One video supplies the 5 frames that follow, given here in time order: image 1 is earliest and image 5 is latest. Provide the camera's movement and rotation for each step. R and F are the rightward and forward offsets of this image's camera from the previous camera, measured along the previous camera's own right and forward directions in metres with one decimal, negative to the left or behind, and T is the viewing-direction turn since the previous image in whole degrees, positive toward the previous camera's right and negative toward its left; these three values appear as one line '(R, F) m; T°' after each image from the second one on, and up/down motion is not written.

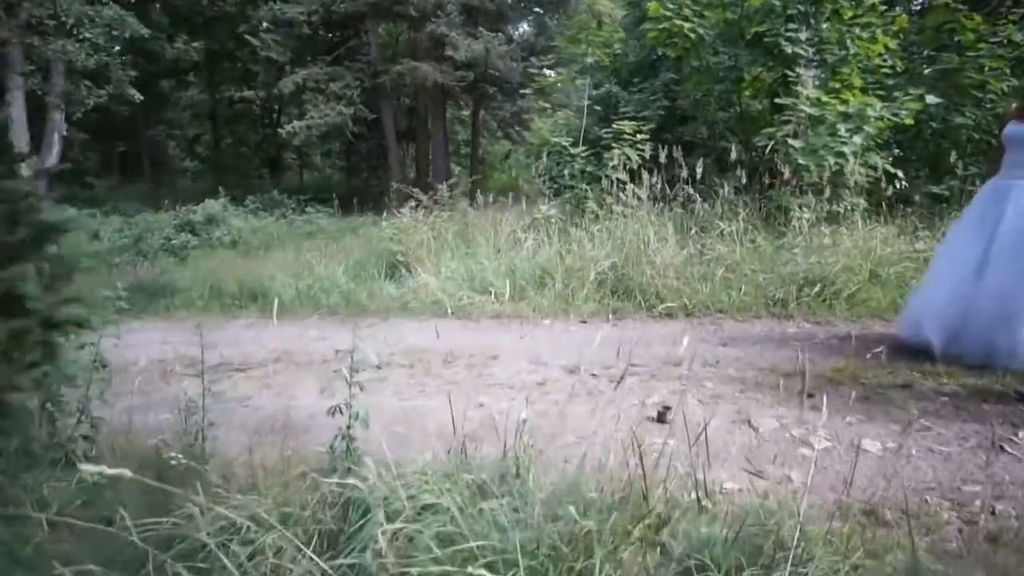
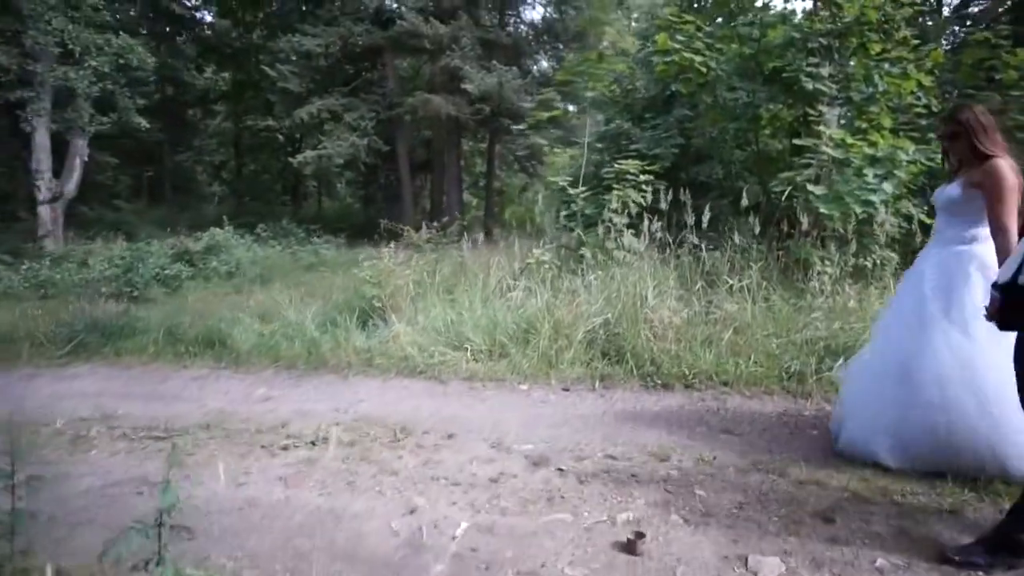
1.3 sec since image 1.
(+0.4, +0.7) m; -2°
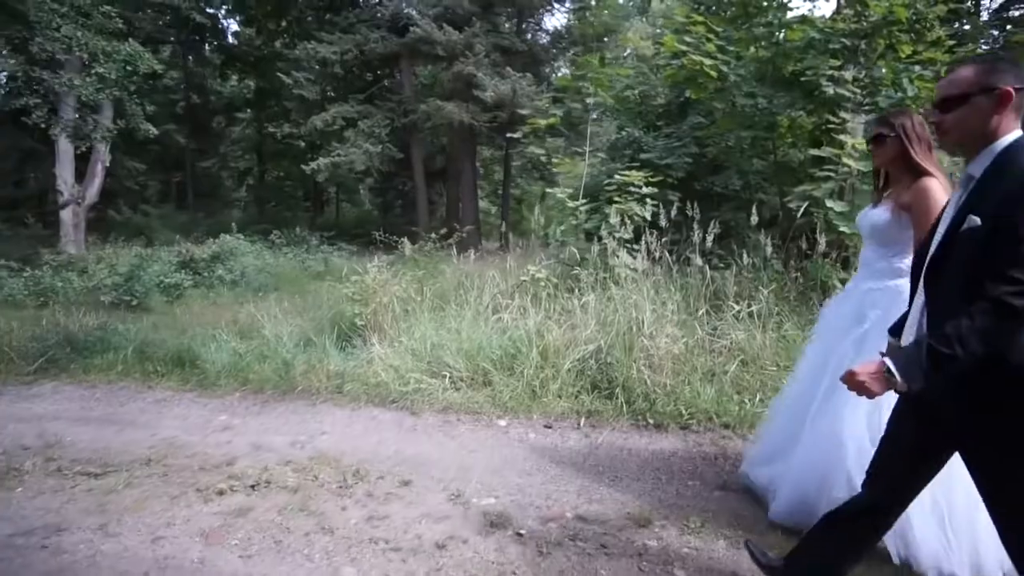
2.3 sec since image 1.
(+0.4, +0.5) m; -2°
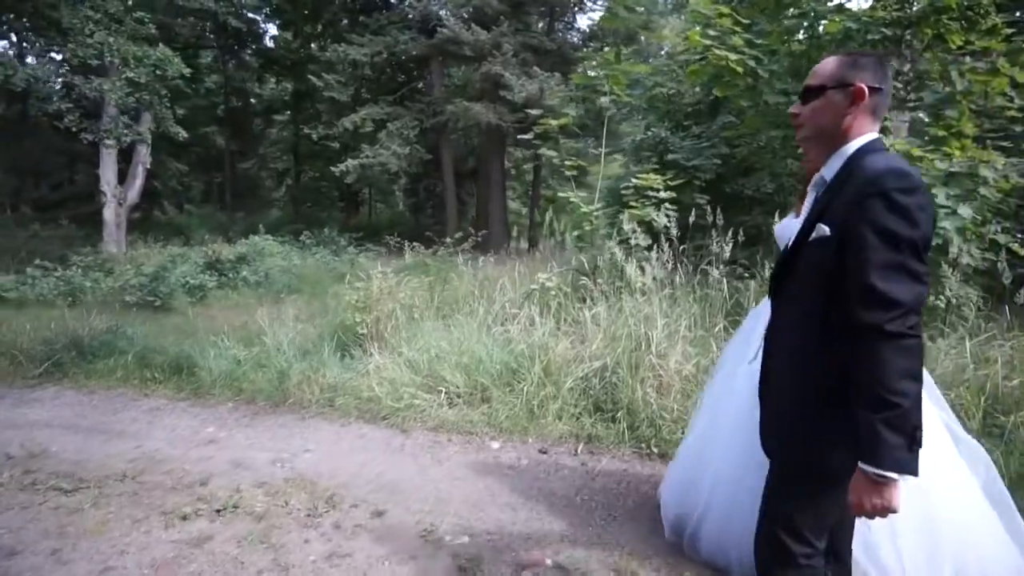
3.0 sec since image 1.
(+0.3, +0.3) m; -4°
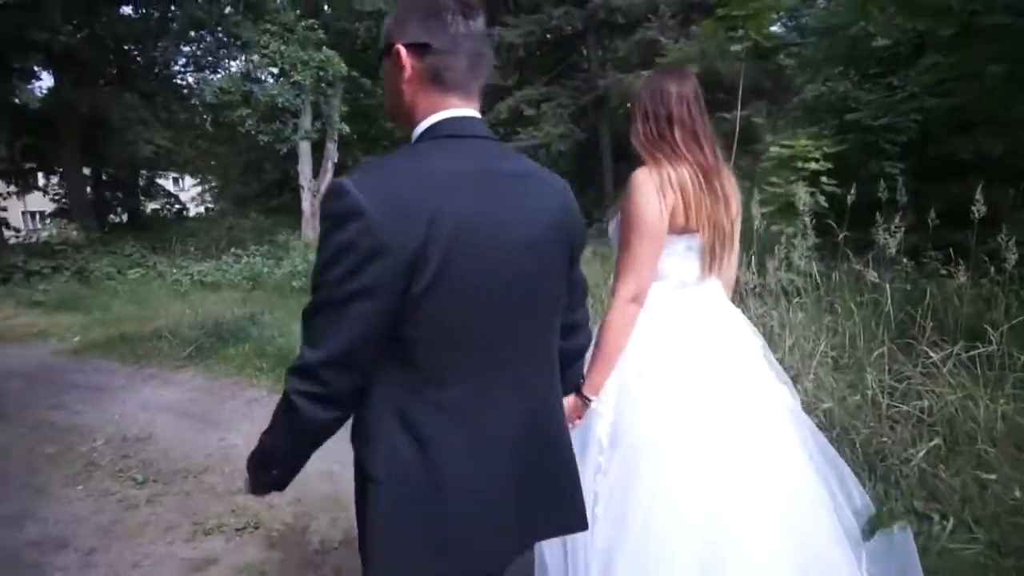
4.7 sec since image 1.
(+0.7, +0.9) m; -18°
